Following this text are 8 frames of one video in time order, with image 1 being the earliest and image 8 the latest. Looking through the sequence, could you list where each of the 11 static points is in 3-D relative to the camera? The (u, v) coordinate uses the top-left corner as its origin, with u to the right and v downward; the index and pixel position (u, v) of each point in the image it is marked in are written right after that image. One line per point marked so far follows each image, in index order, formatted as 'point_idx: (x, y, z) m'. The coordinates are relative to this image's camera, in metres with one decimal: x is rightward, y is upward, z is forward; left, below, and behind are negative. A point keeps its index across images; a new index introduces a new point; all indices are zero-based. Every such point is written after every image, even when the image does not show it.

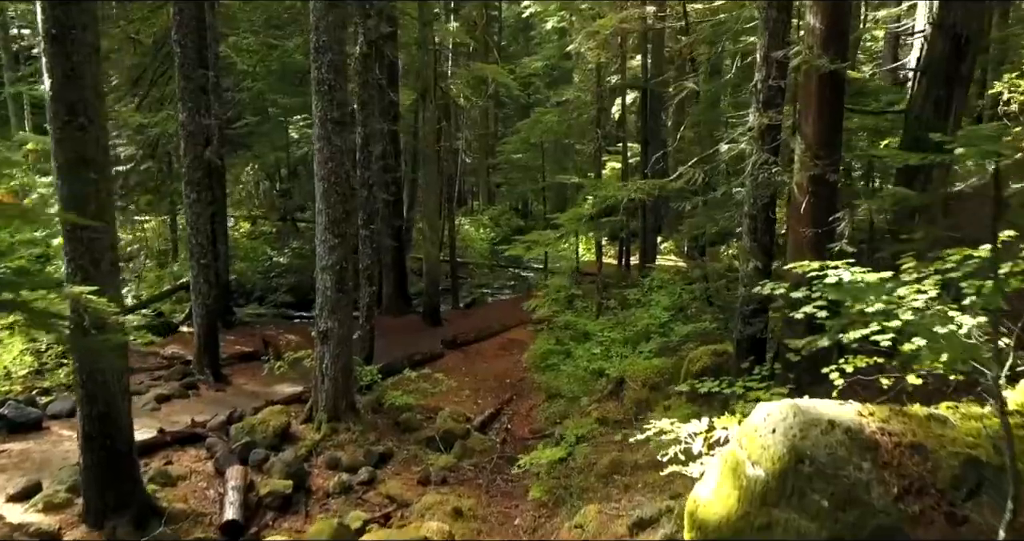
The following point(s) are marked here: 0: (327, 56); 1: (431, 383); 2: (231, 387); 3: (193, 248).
0: (-2.0, +2.3, +9.3) m
1: (-1.2, -1.7, +12.7) m
2: (-3.9, -1.6, +11.9) m
3: (-4.4, +0.3, +11.6) m
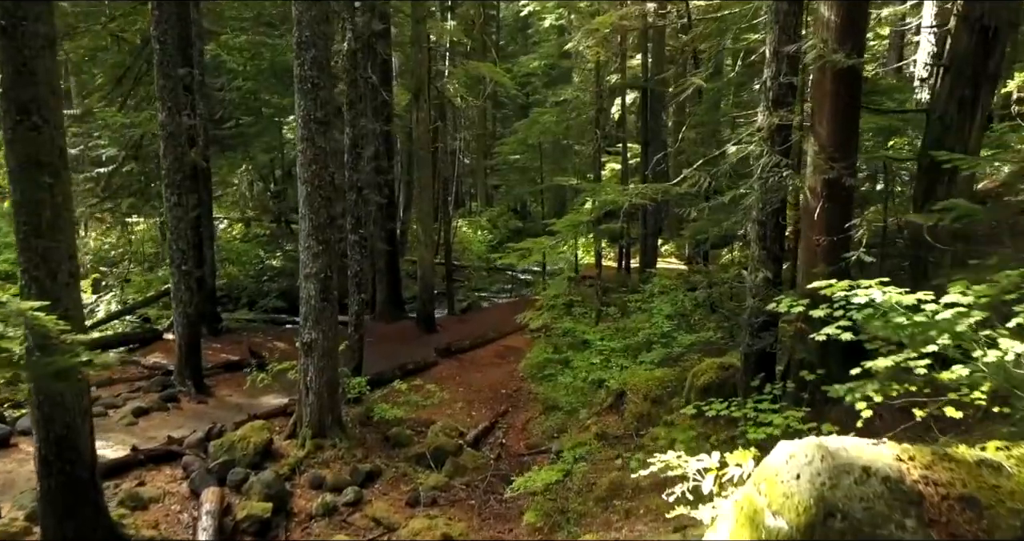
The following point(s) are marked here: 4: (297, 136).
0: (-2.1, +2.3, +8.8) m
1: (-1.3, -1.8, +12.2) m
2: (-4.0, -1.7, +11.4) m
3: (-4.4, +0.2, +11.1) m
4: (-2.3, +1.4, +9.1) m
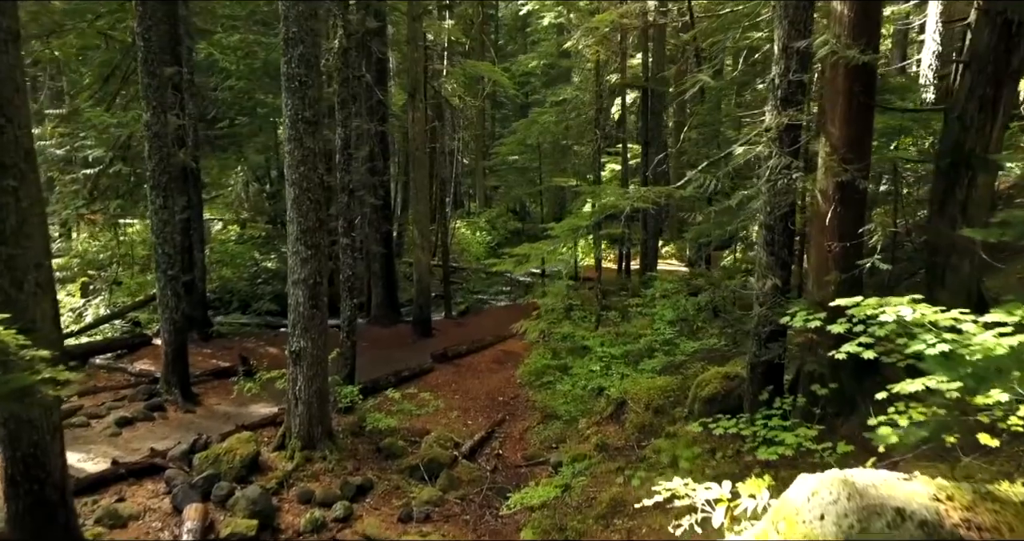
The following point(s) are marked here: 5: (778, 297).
0: (-2.1, +2.2, +8.4) m
1: (-1.3, -1.9, +11.9) m
2: (-4.0, -1.8, +11.1) m
3: (-4.5, +0.2, +10.7) m
4: (-2.3, +1.4, +8.7) m
5: (+2.3, -0.2, +7.2) m
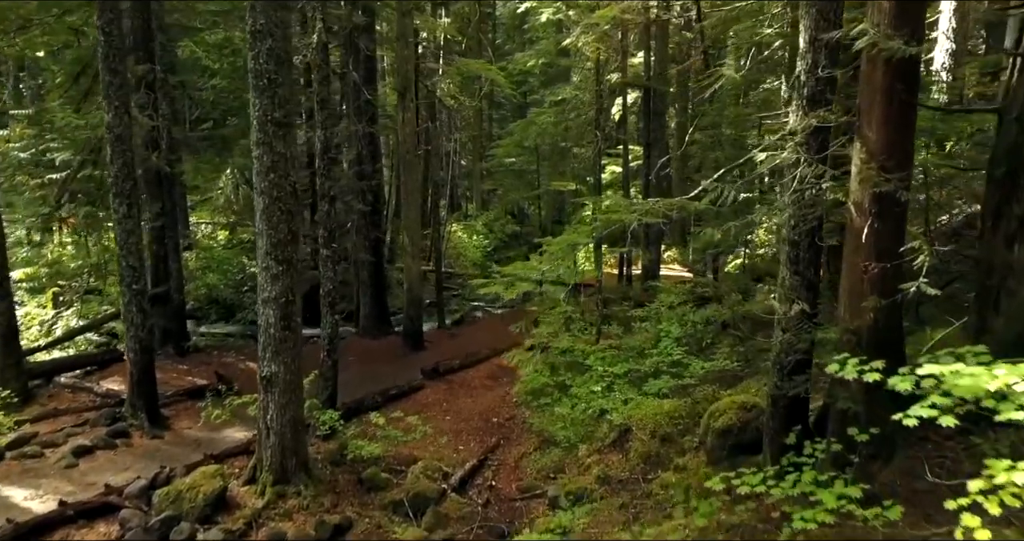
0: (-2.2, +2.0, +7.6) m
1: (-1.4, -2.0, +11.0) m
2: (-4.1, -1.9, +10.2) m
3: (-4.5, 0.0, +9.9) m
4: (-2.4, +1.2, +7.9) m
5: (+2.2, -0.4, +6.4) m
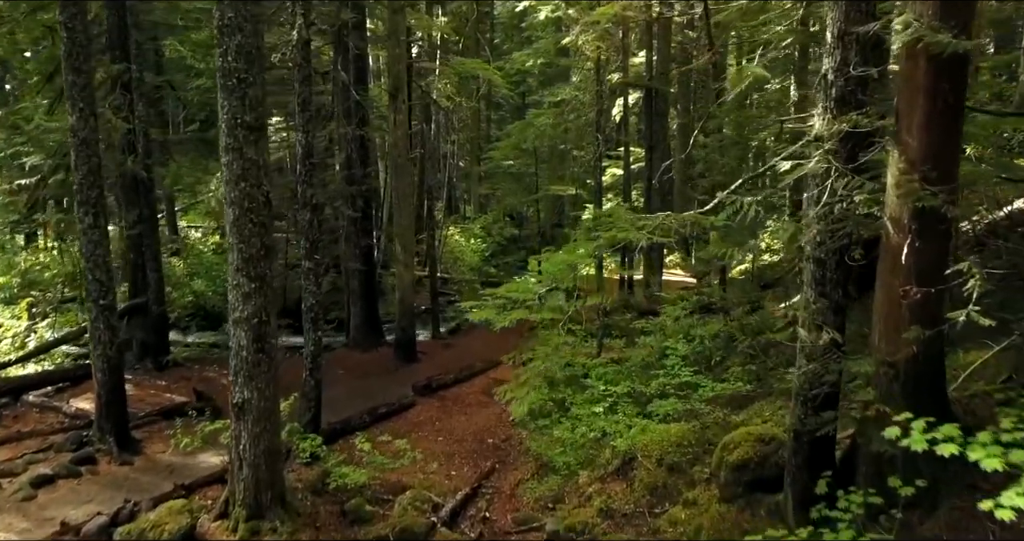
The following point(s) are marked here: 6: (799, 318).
0: (-2.2, +1.9, +6.9) m
1: (-1.4, -2.2, +10.3) m
2: (-4.2, -2.1, +9.5) m
3: (-4.6, -0.2, +9.2) m
4: (-2.4, +1.0, +7.2) m
5: (+2.1, -0.5, +5.7) m
6: (+2.0, -0.3, +5.8) m
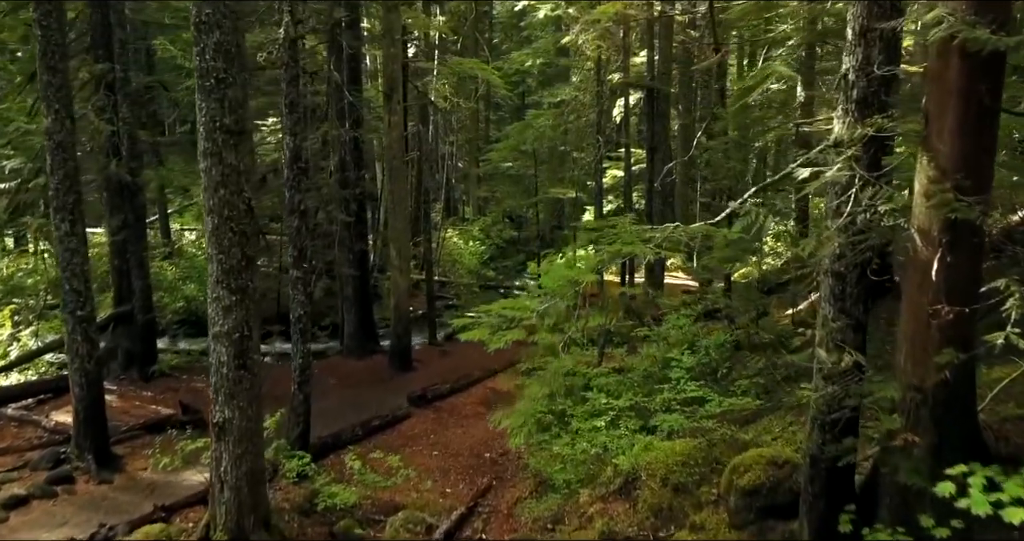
0: (-2.3, +1.8, +6.5) m
1: (-1.5, -2.3, +9.9) m
2: (-4.2, -2.2, +9.1) m
3: (-4.6, -0.3, +8.7) m
4: (-2.5, +1.0, +6.7) m
5: (+2.1, -0.6, +5.3) m
6: (+1.9, -0.4, +5.4) m
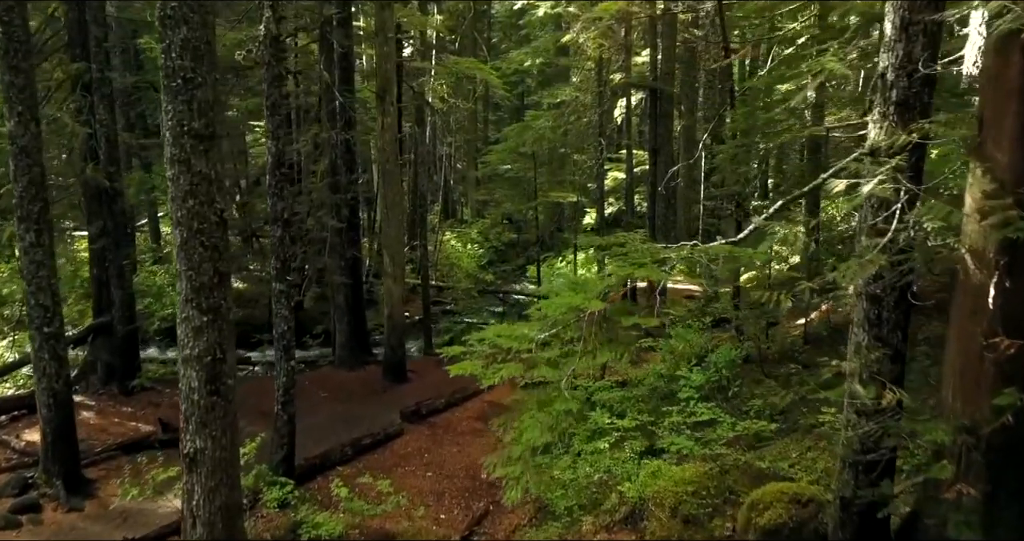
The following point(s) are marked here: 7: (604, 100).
0: (-2.3, +1.7, +5.9) m
1: (-1.5, -2.4, +9.3) m
2: (-4.2, -2.3, +8.5) m
3: (-4.6, -0.4, +8.2) m
4: (-2.5, +0.8, +6.2) m
5: (+2.1, -0.8, +4.7) m
6: (+1.9, -0.5, +4.8) m
7: (+1.9, +3.5, +17.7) m
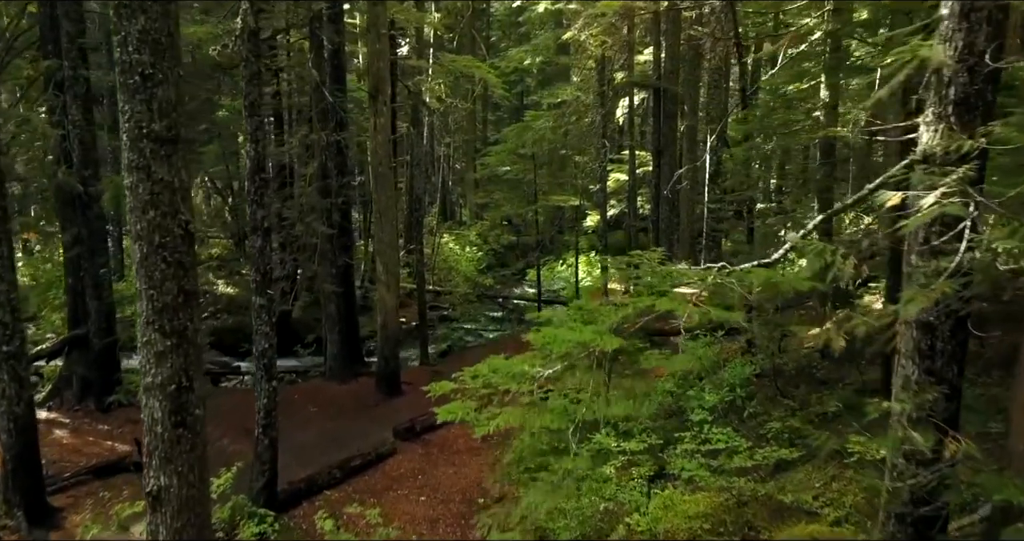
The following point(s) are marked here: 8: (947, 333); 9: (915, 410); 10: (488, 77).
0: (-2.3, +1.5, +5.3) m
1: (-1.5, -2.5, +8.7) m
2: (-4.2, -2.5, +7.9) m
3: (-4.6, -0.5, +7.5) m
4: (-2.5, +0.7, +5.5) m
5: (+2.1, -0.9, +4.0) m
6: (+1.9, -0.7, +4.2) m
7: (+1.9, +3.4, +17.0) m
8: (+2.1, -0.3, +4.0) m
9: (+2.0, -0.7, +4.2) m
10: (-0.5, +3.6, +15.6) m
